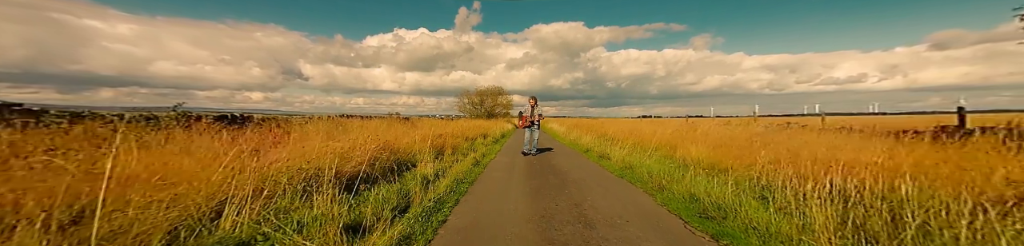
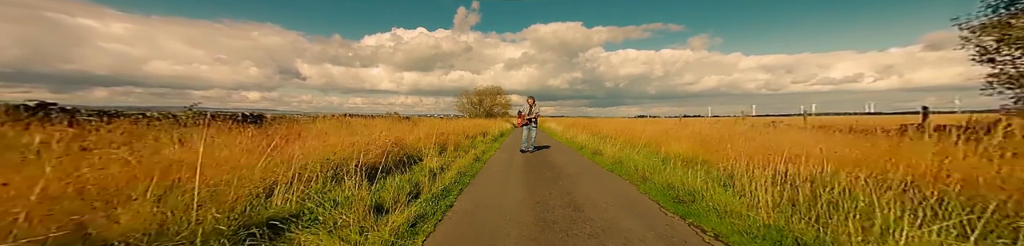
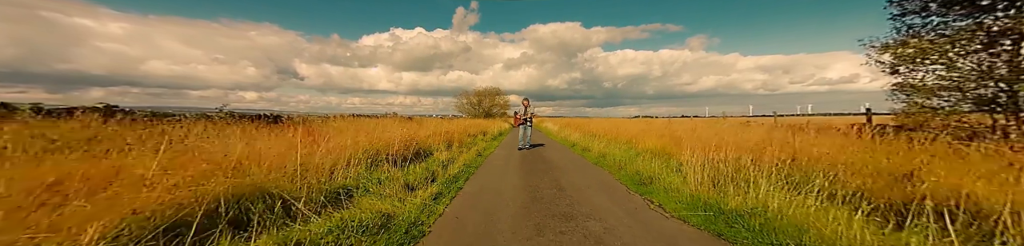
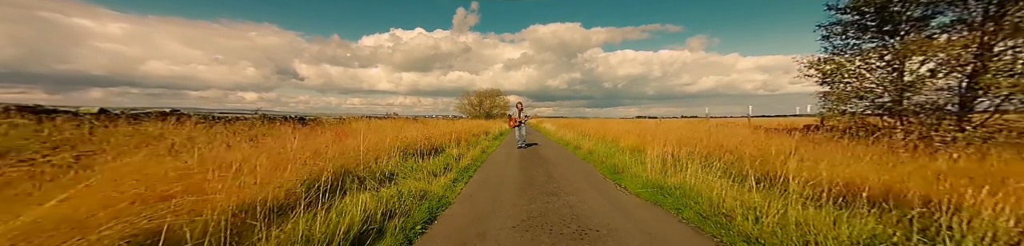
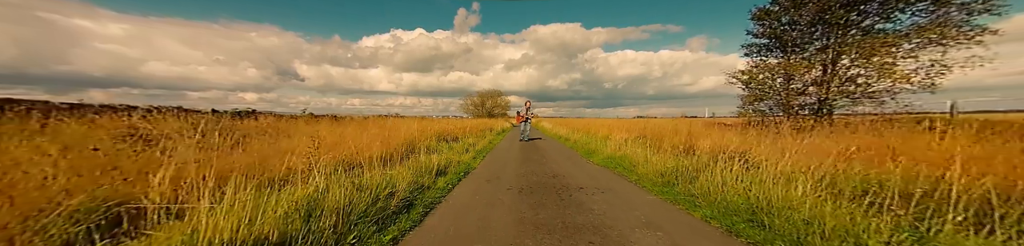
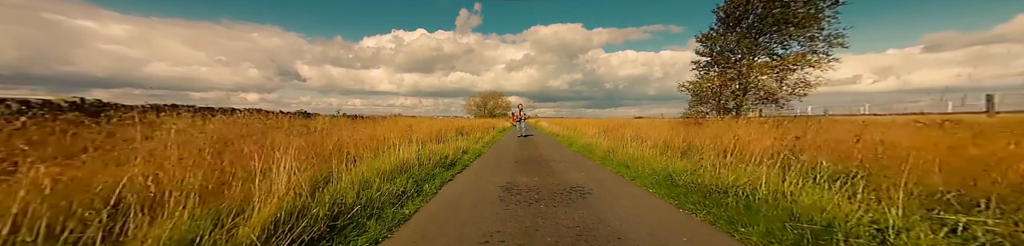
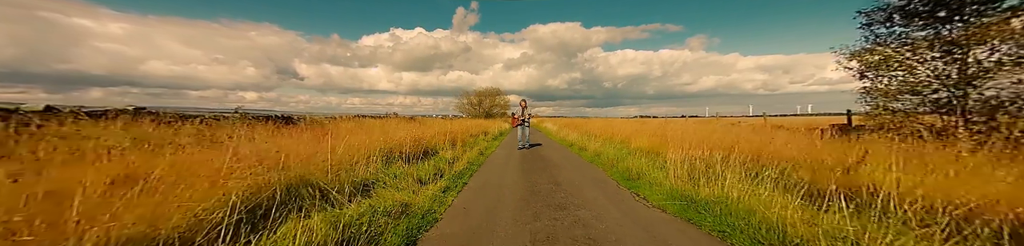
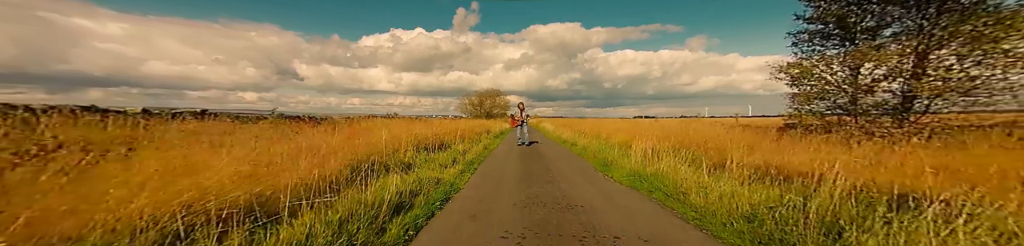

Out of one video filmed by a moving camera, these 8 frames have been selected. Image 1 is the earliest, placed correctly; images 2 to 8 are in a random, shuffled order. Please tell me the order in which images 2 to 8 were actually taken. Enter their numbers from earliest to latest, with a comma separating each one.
2, 3, 7, 4, 8, 5, 6
